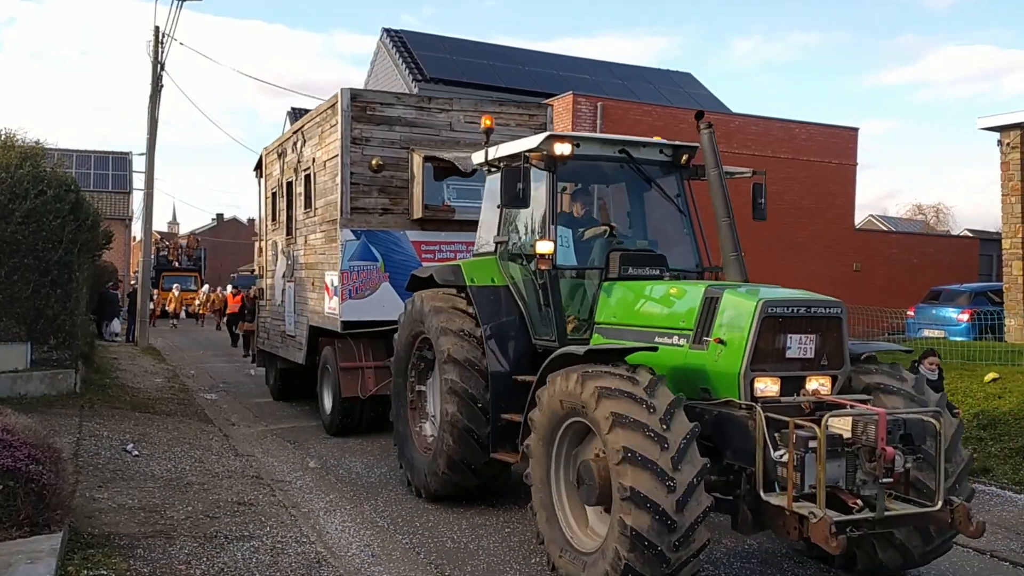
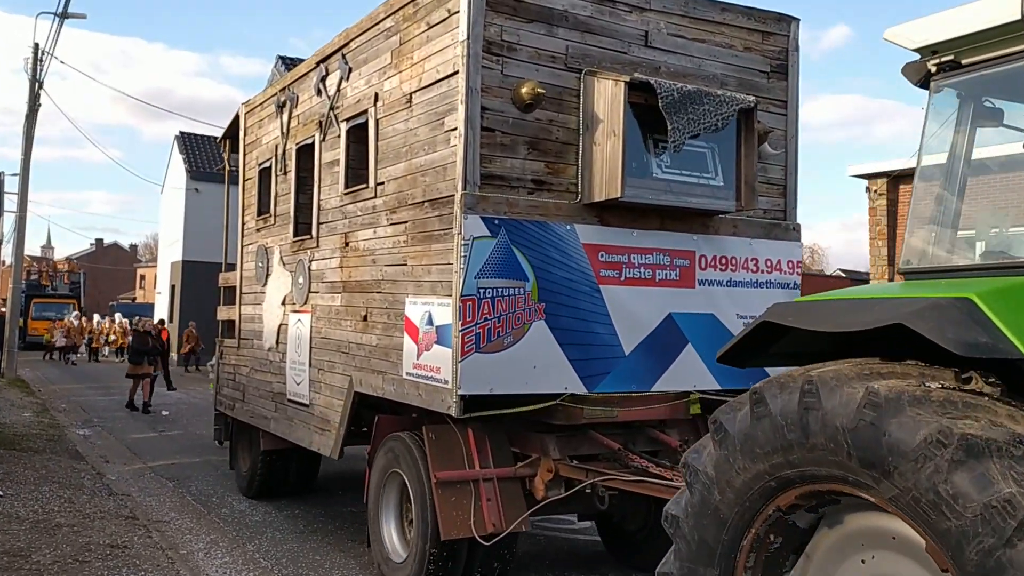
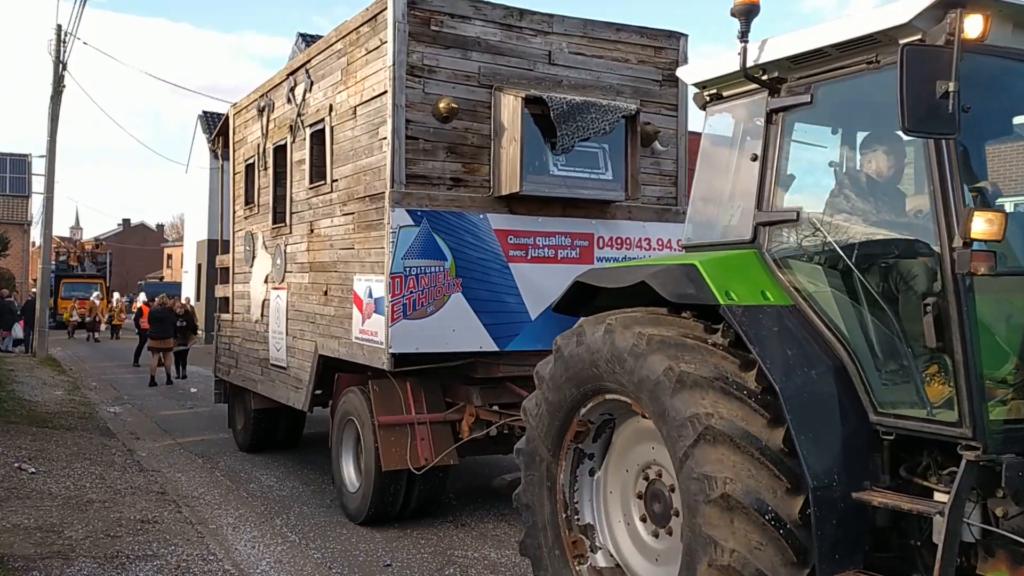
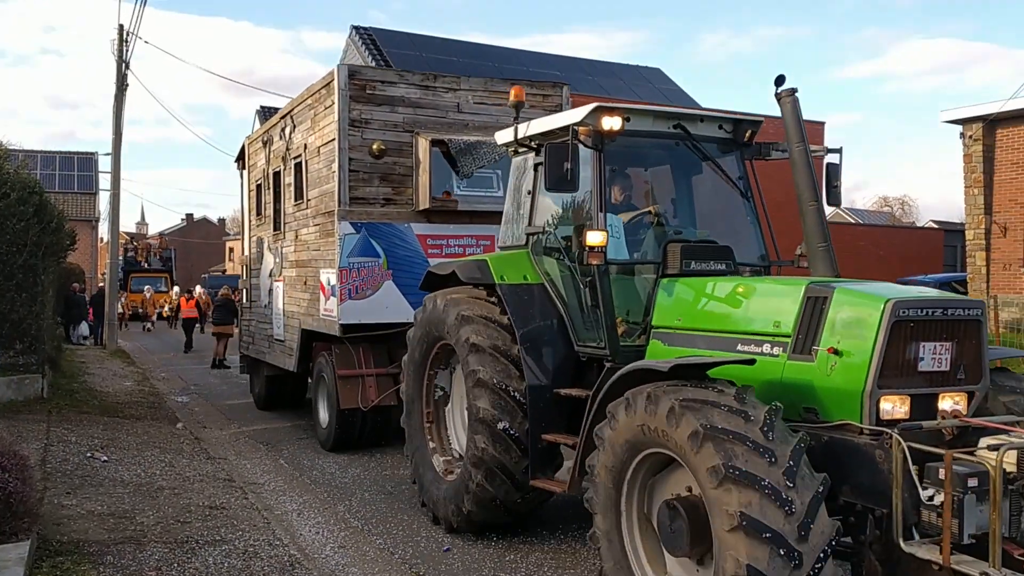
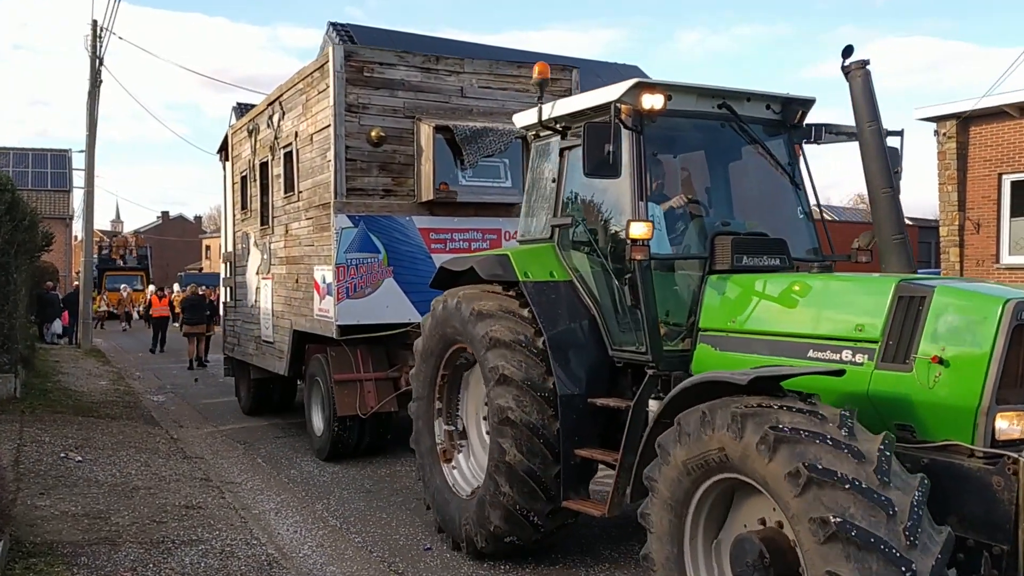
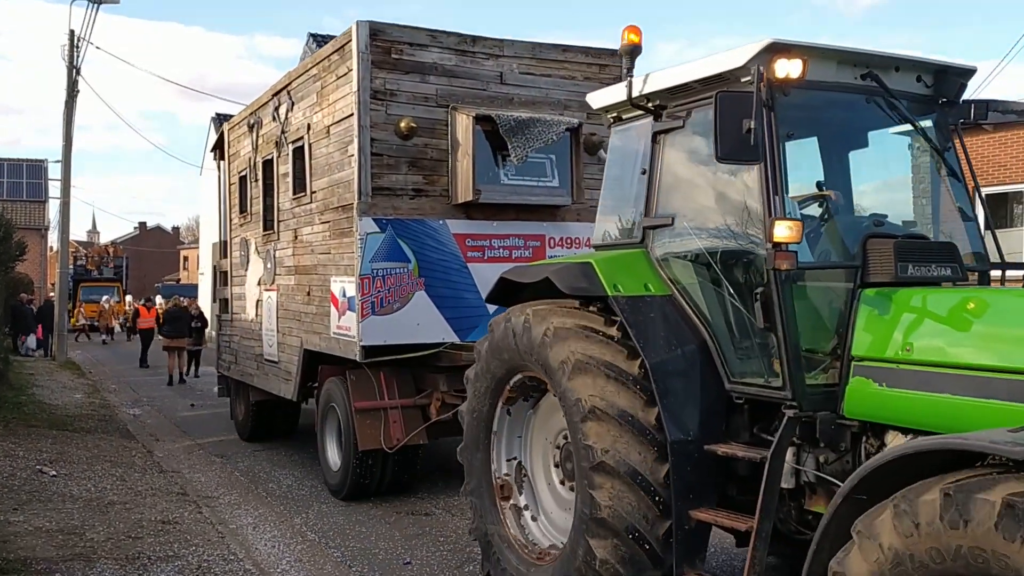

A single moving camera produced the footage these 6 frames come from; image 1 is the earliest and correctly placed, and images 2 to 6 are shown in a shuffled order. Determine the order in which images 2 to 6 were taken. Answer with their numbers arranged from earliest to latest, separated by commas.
4, 5, 6, 3, 2
